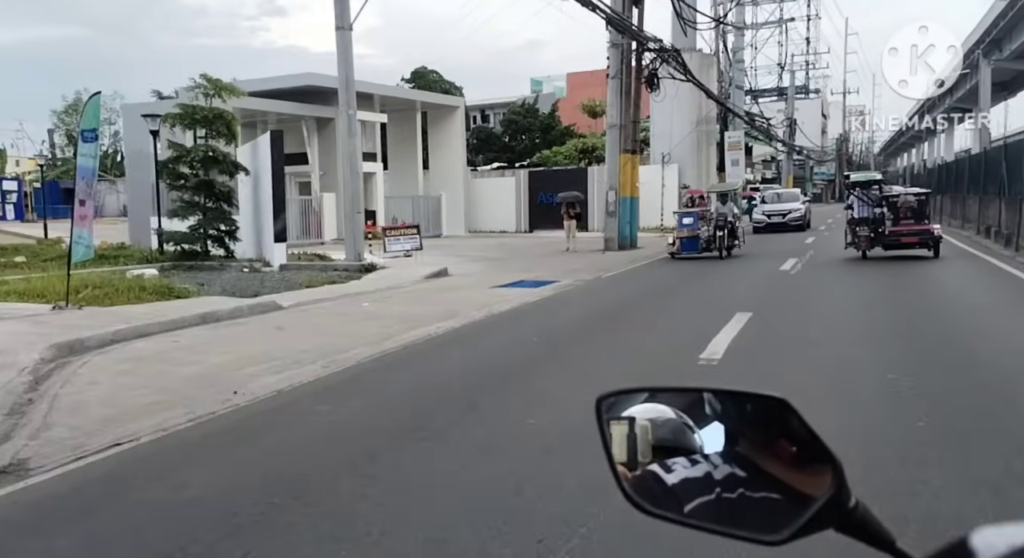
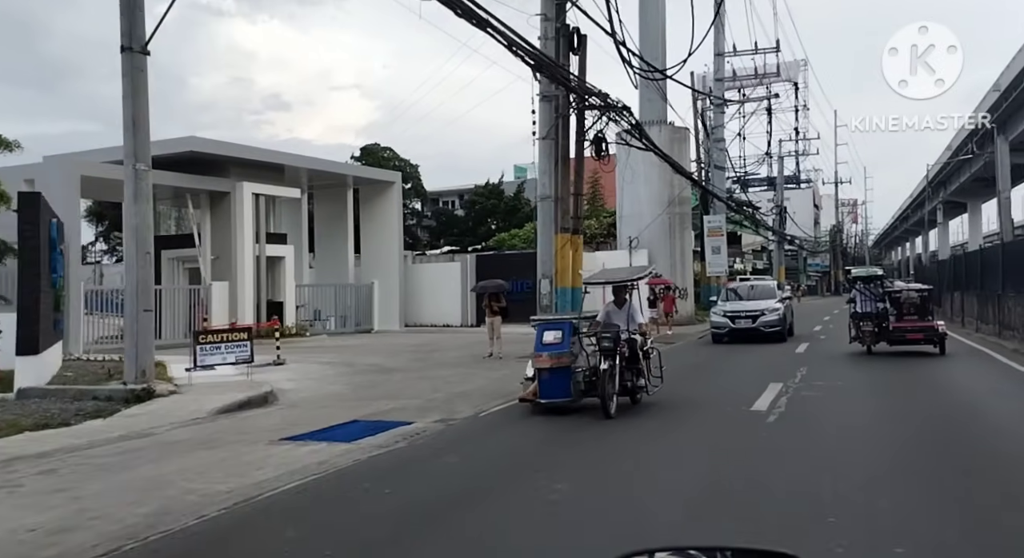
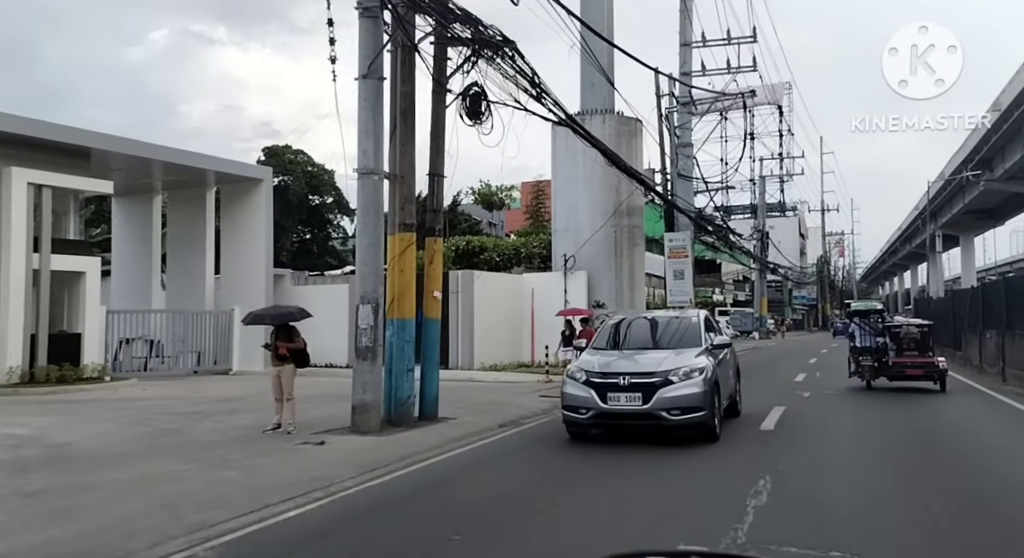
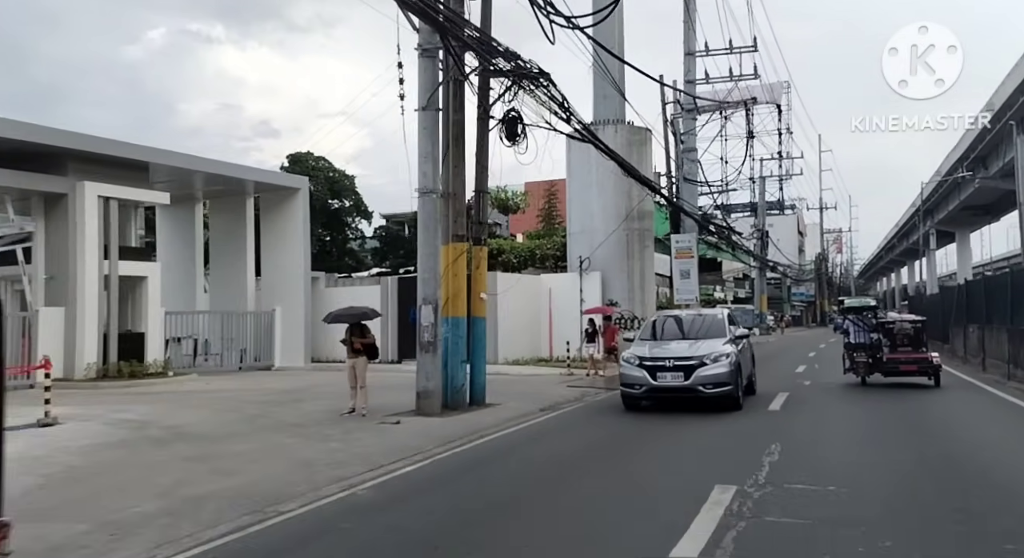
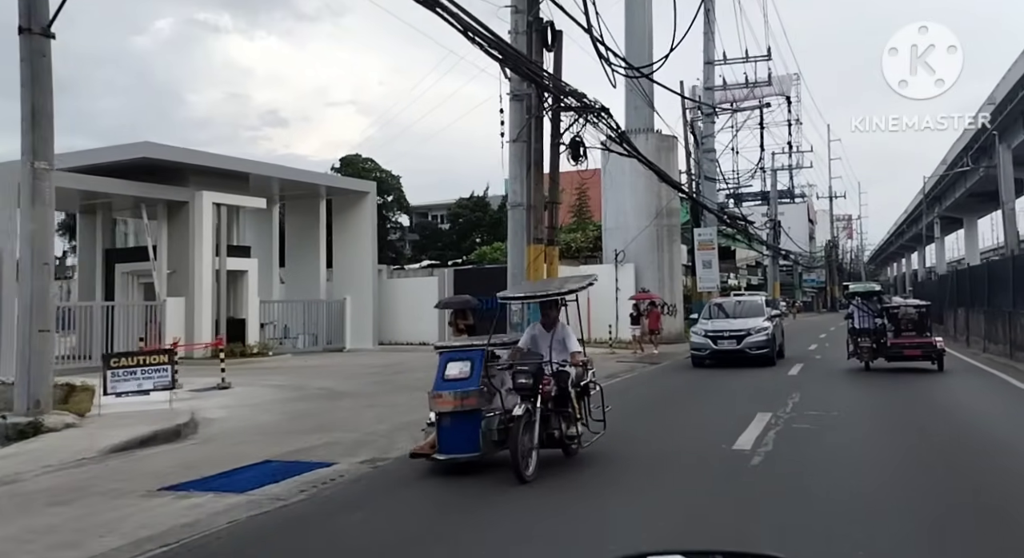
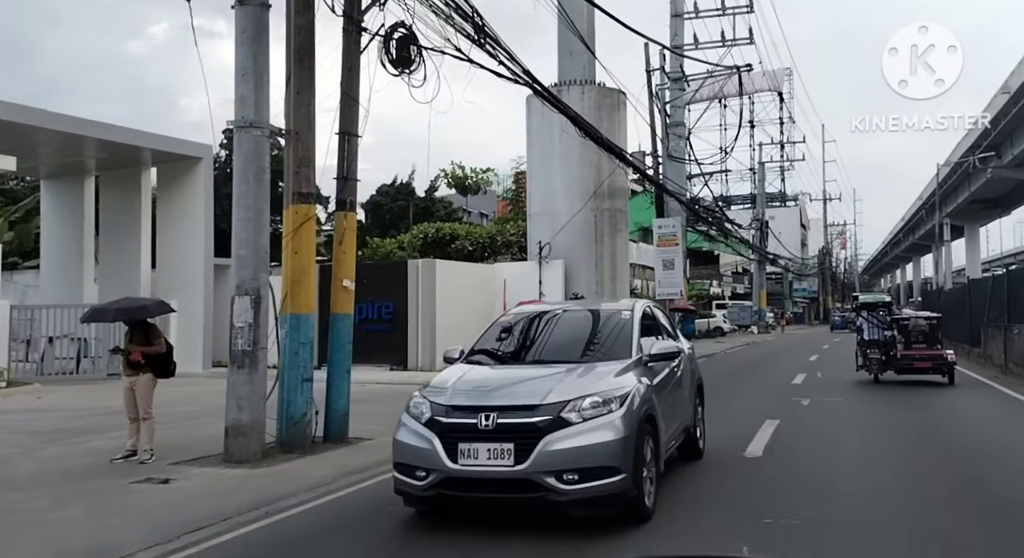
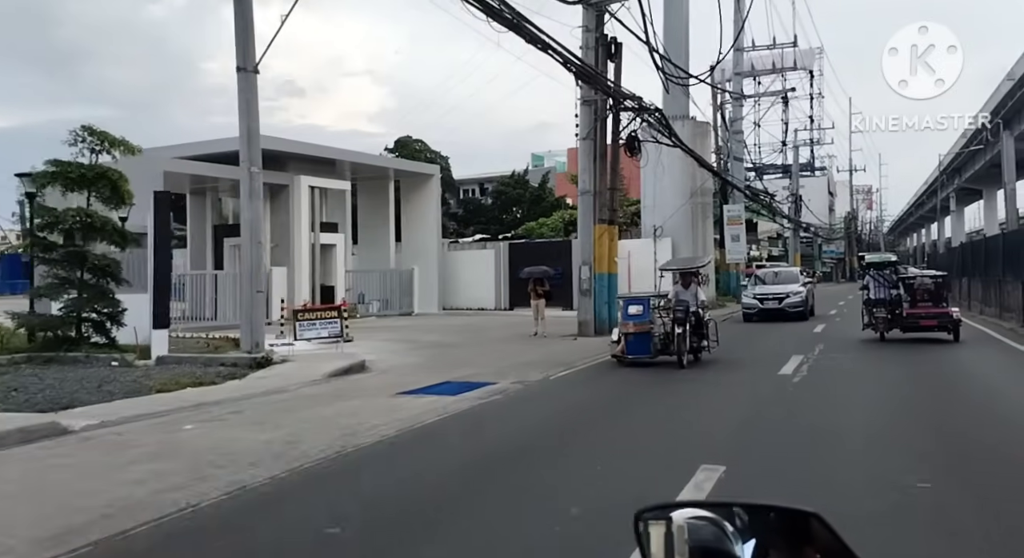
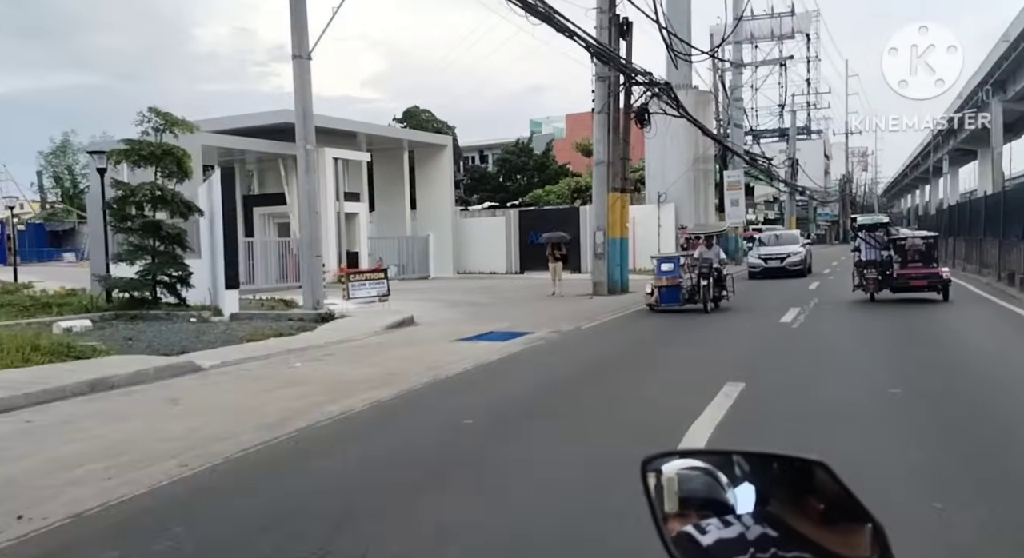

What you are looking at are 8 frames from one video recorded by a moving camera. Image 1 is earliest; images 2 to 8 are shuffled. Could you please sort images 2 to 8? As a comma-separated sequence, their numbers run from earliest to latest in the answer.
8, 7, 2, 5, 4, 3, 6
